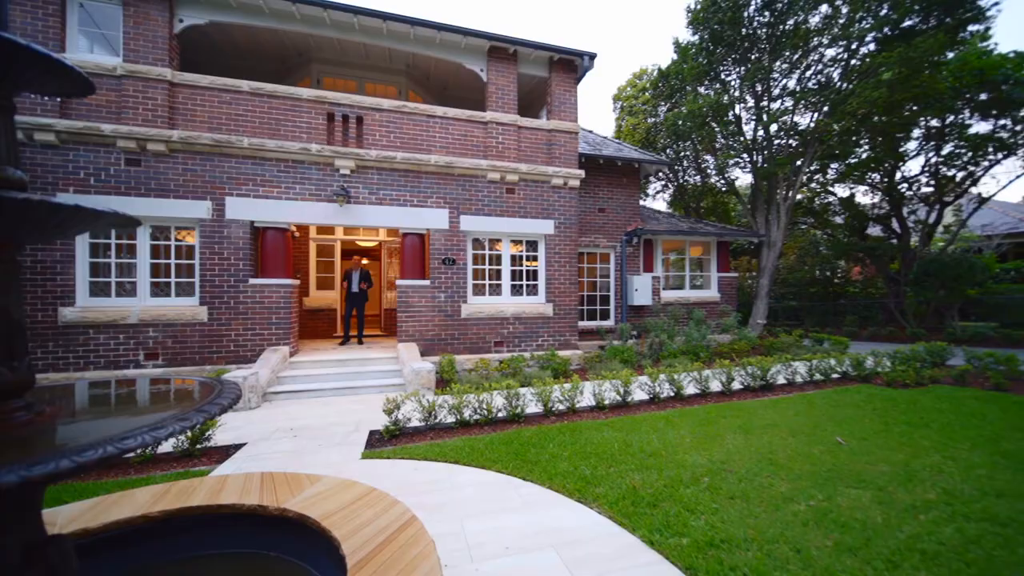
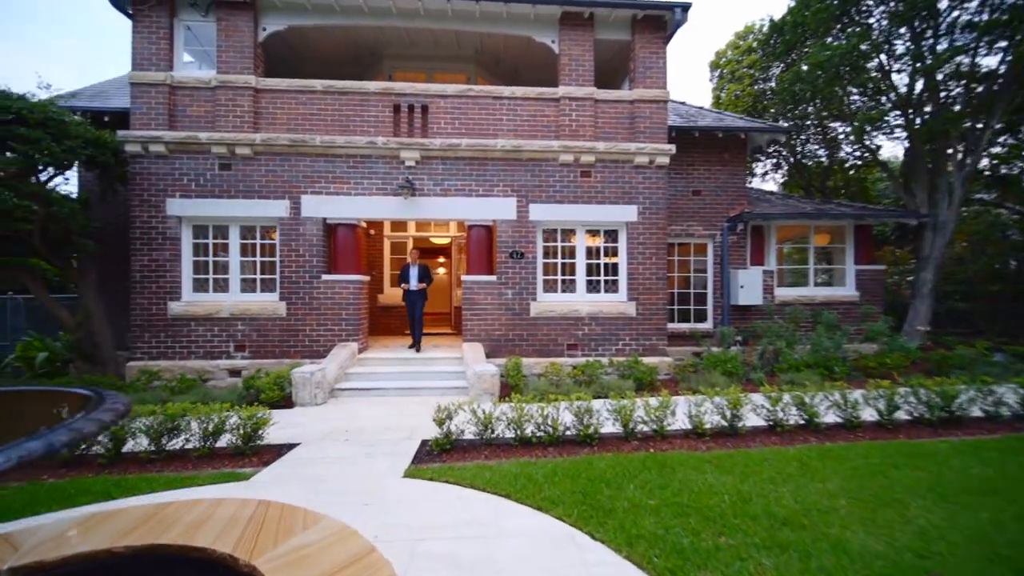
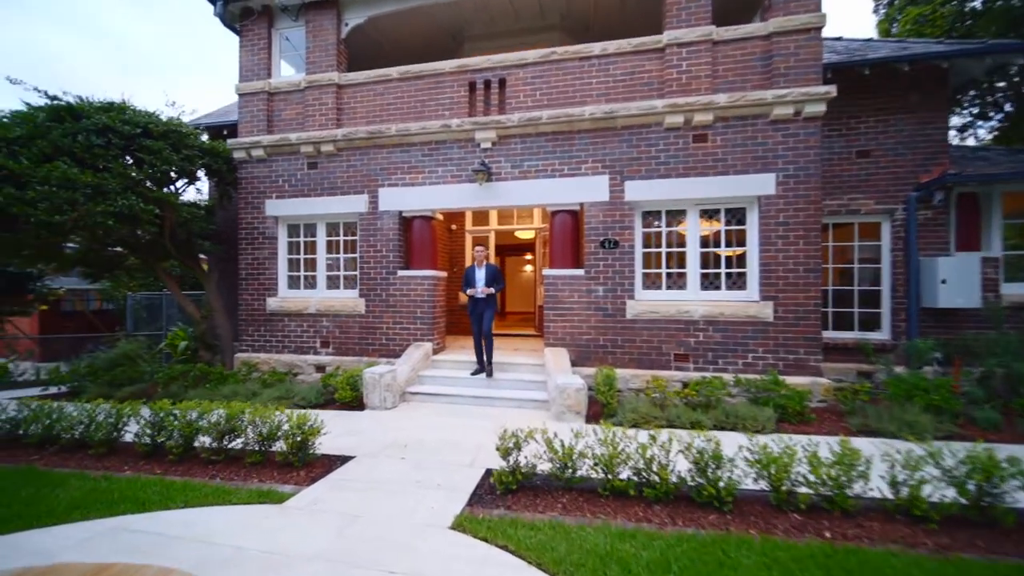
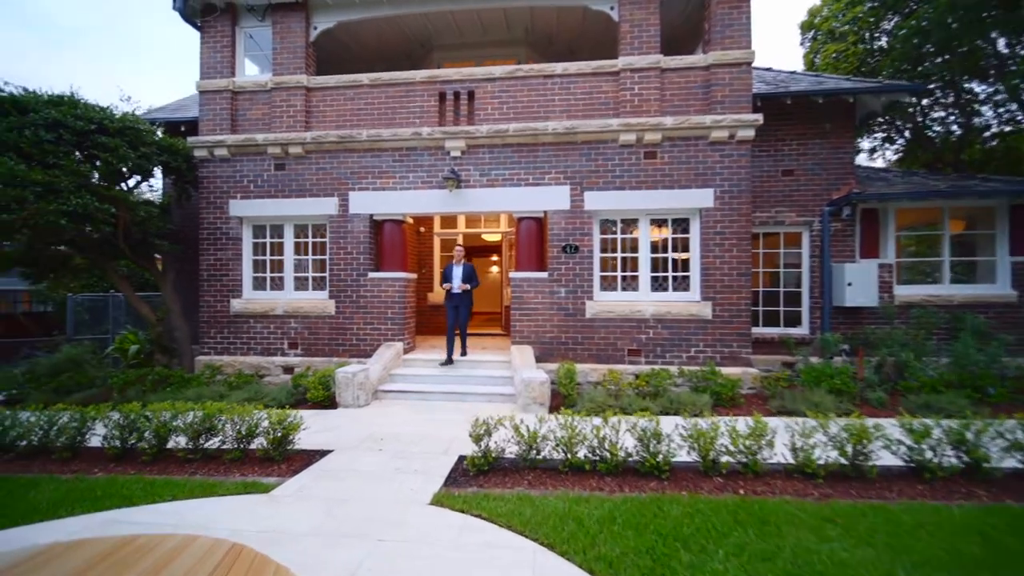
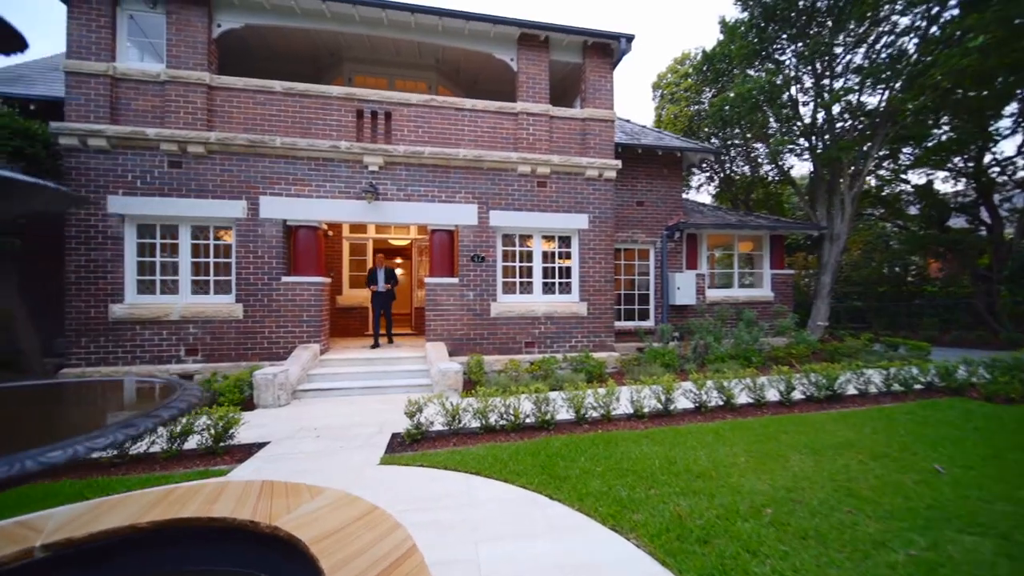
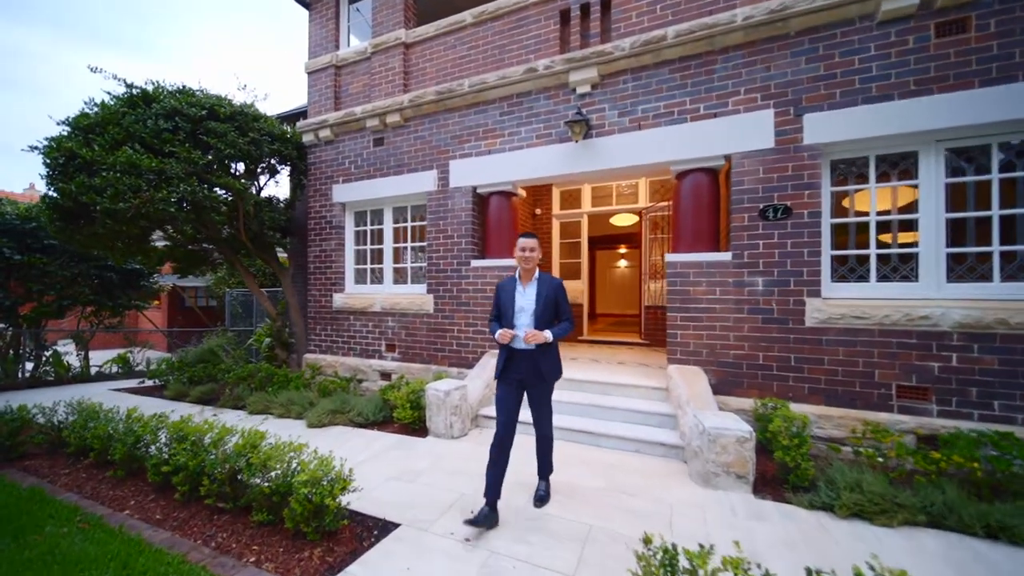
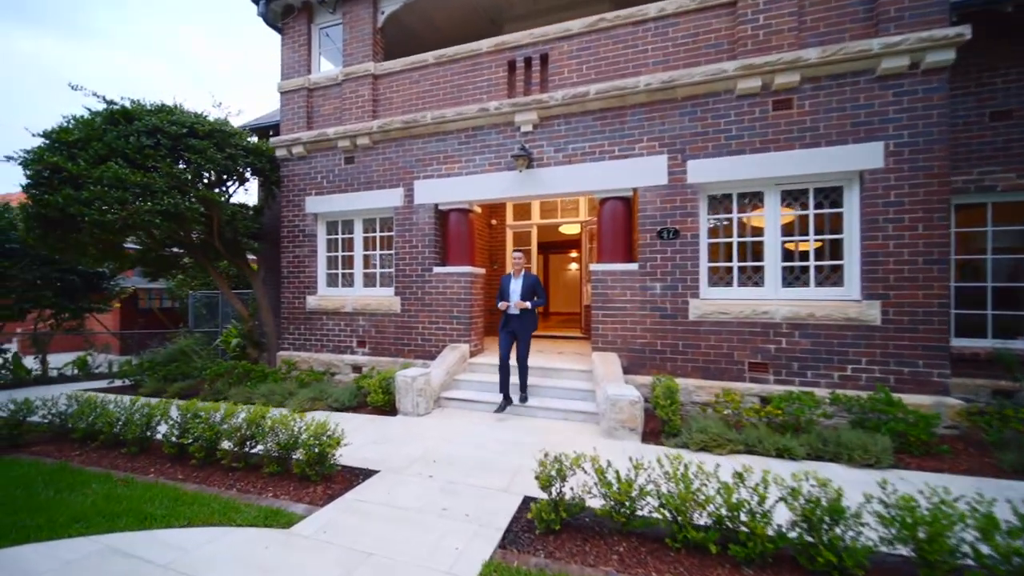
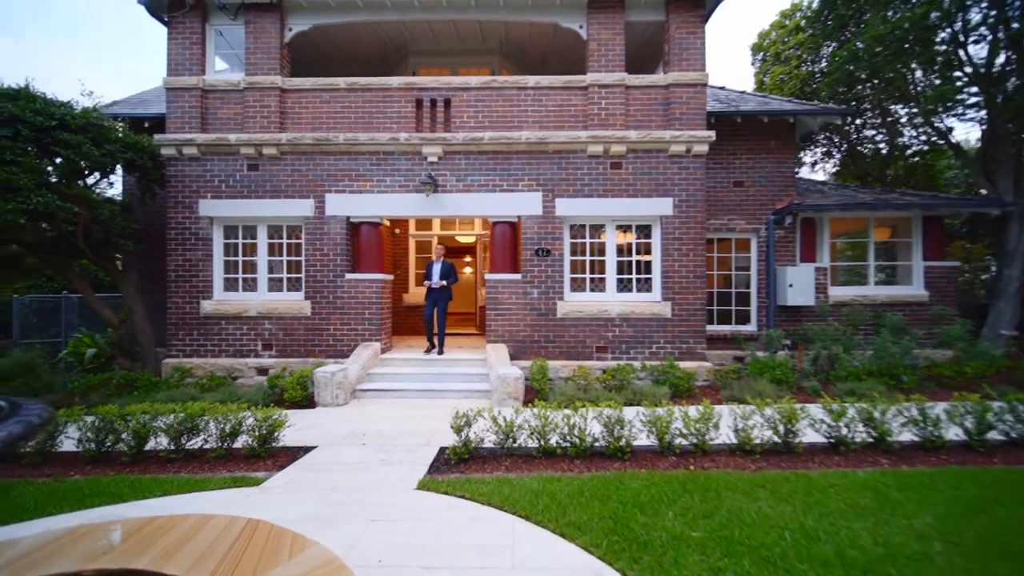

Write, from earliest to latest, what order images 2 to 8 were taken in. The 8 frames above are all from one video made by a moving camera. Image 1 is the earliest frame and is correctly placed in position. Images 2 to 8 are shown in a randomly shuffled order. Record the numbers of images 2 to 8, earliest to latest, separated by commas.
5, 2, 8, 4, 3, 7, 6
